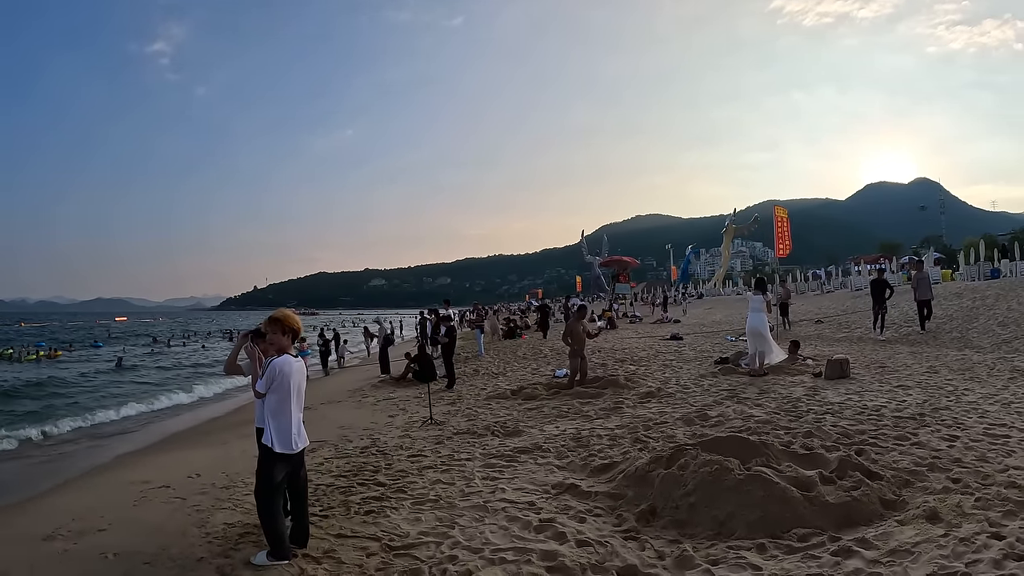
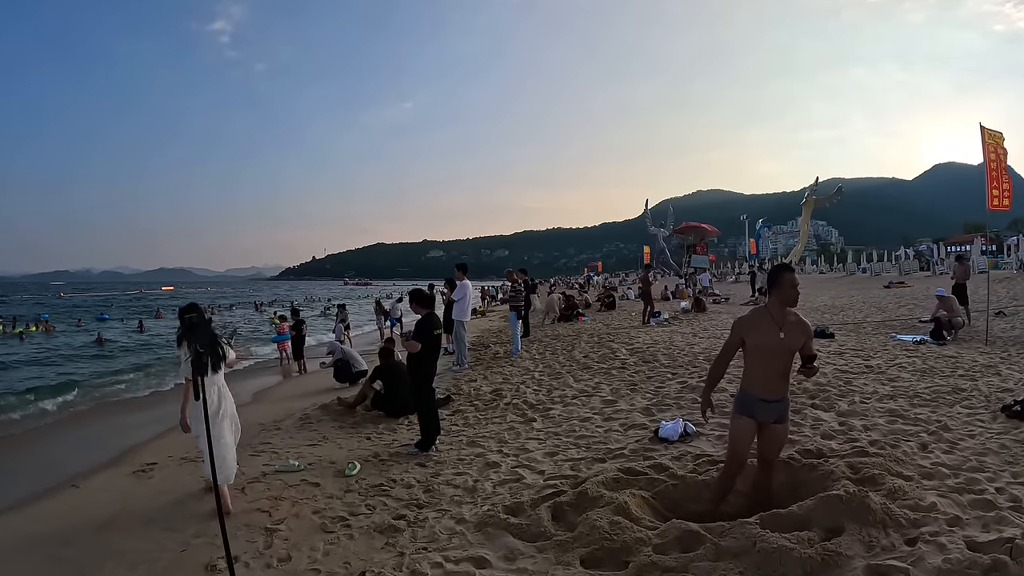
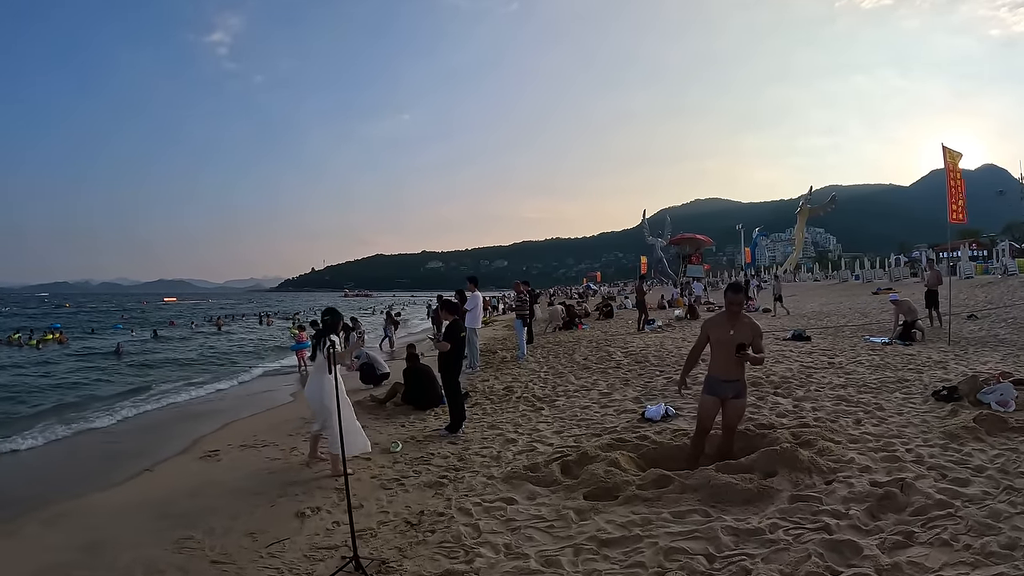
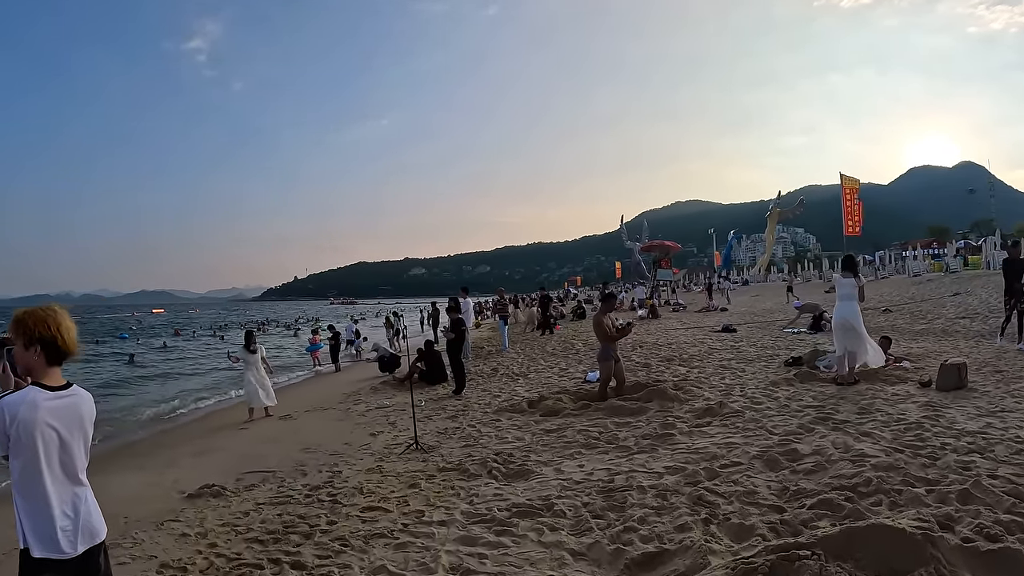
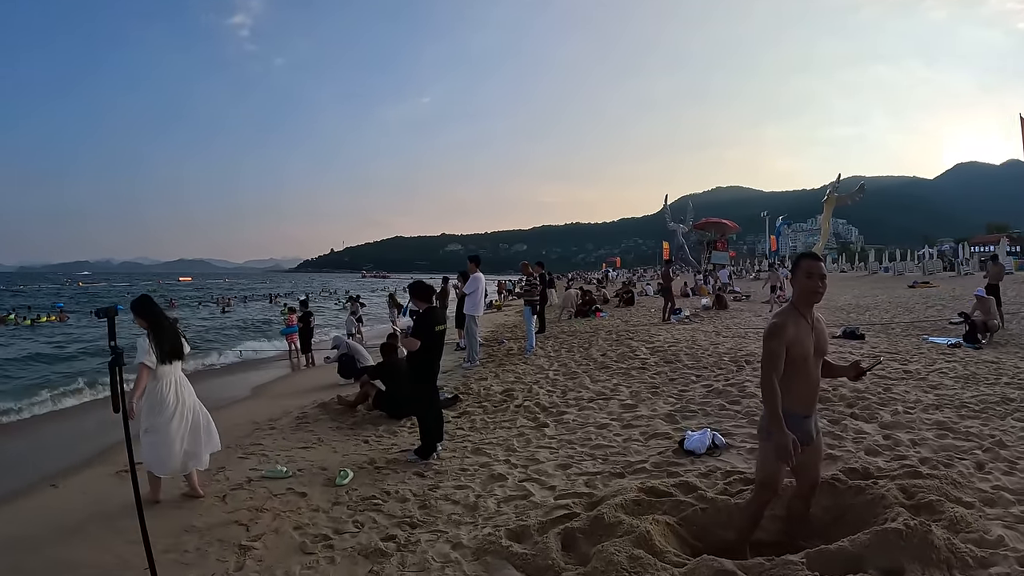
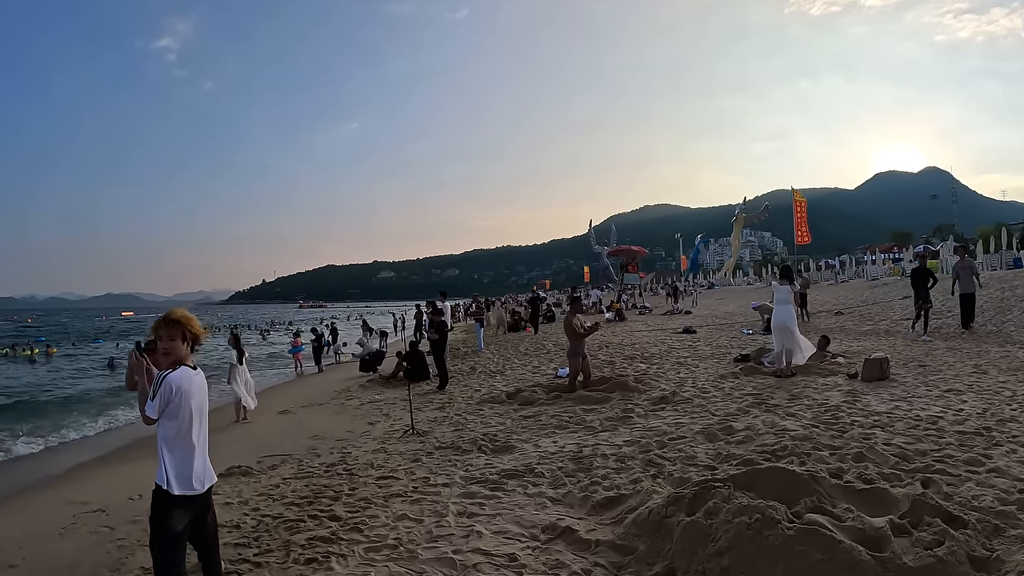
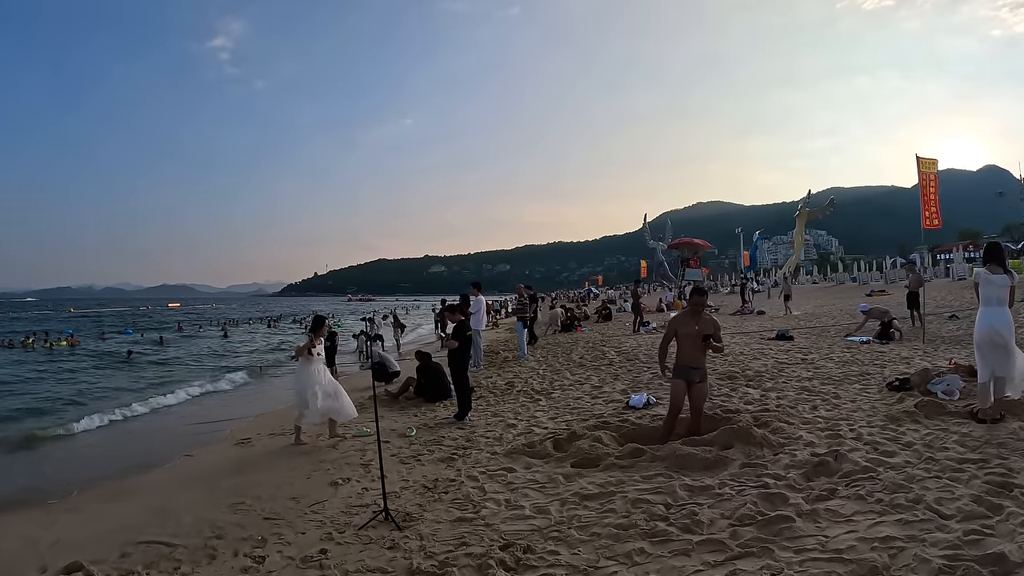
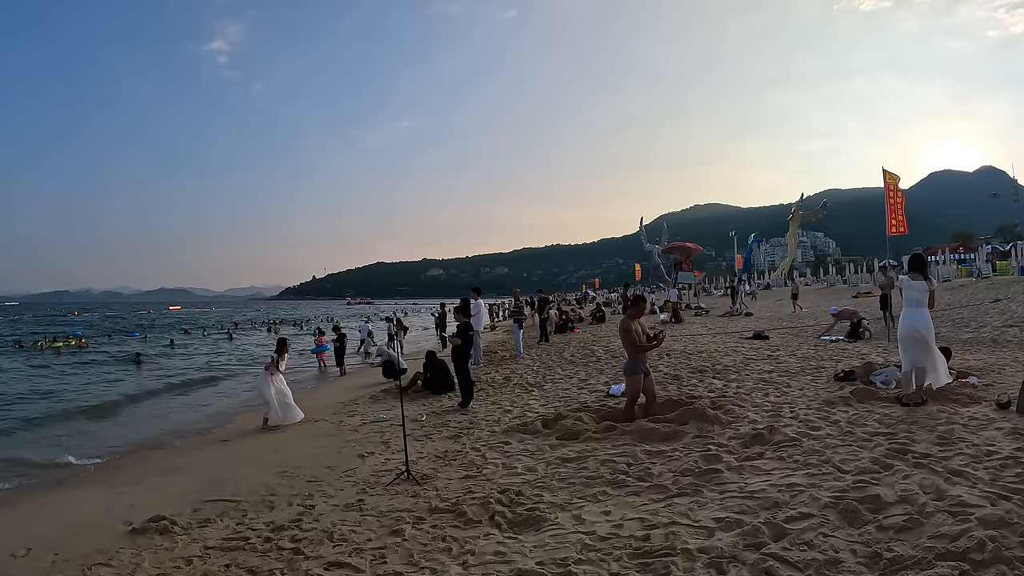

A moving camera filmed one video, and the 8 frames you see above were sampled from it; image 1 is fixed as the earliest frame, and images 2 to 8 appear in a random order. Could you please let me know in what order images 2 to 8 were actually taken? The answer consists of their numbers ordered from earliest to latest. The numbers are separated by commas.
6, 4, 8, 7, 3, 2, 5
